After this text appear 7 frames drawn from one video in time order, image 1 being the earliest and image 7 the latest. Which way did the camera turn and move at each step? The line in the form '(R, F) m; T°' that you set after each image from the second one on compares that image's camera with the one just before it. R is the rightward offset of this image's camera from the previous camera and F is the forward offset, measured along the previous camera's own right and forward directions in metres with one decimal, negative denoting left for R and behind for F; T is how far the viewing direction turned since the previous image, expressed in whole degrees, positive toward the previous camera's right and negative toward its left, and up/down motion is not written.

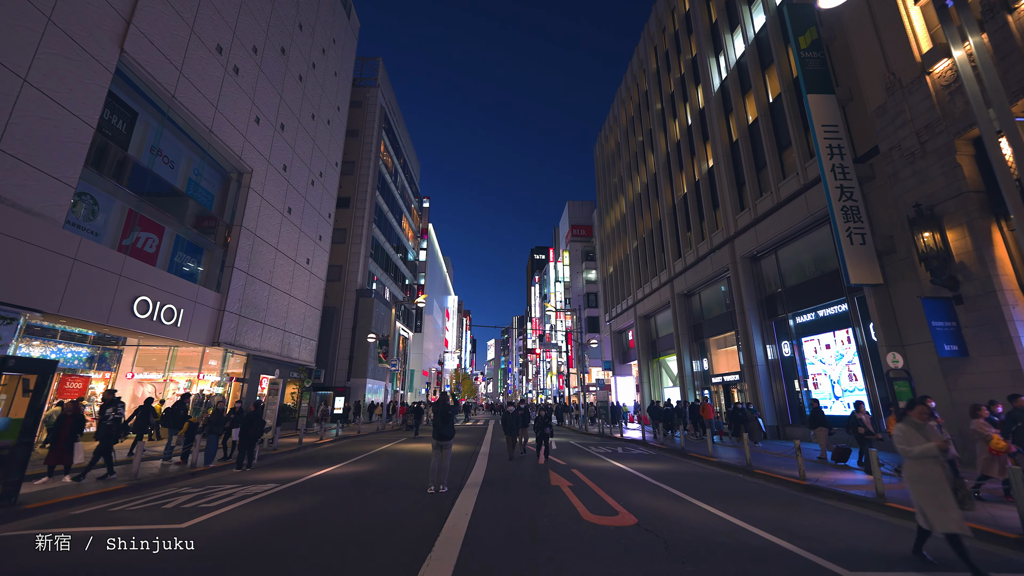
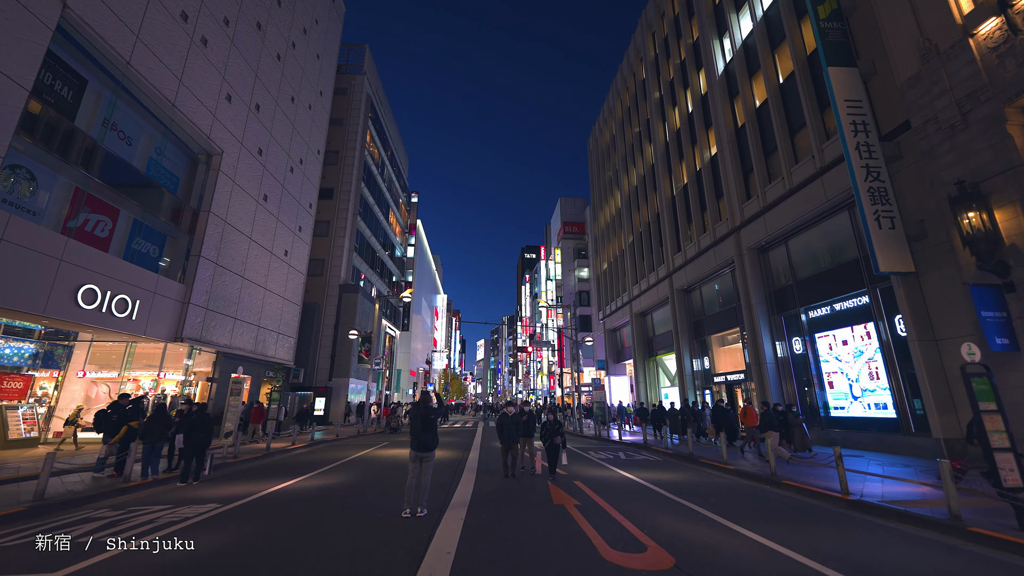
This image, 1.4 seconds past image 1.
(-0.1, +1.6) m; +1°
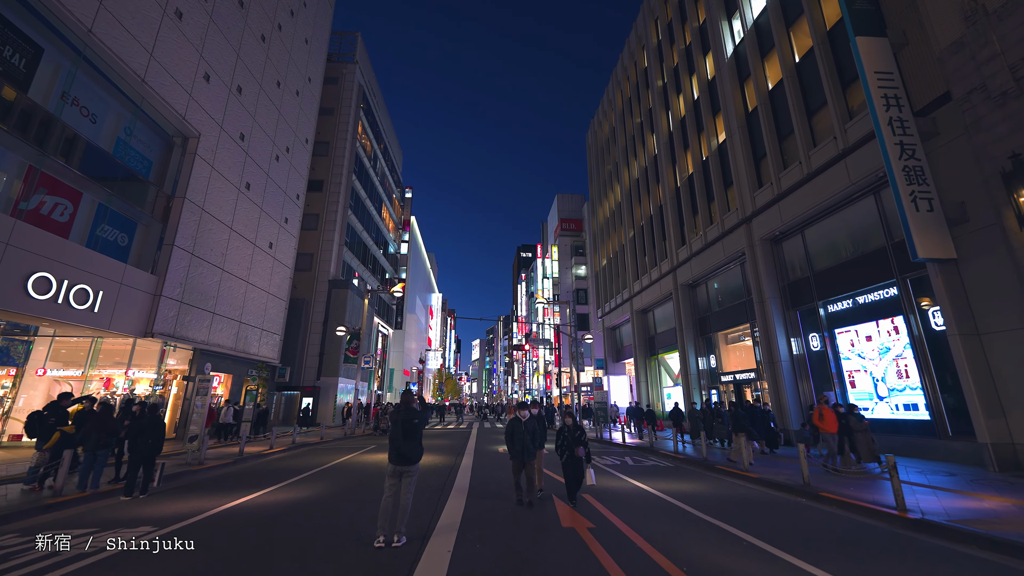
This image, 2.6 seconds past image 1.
(-0.1, +1.3) m; +1°
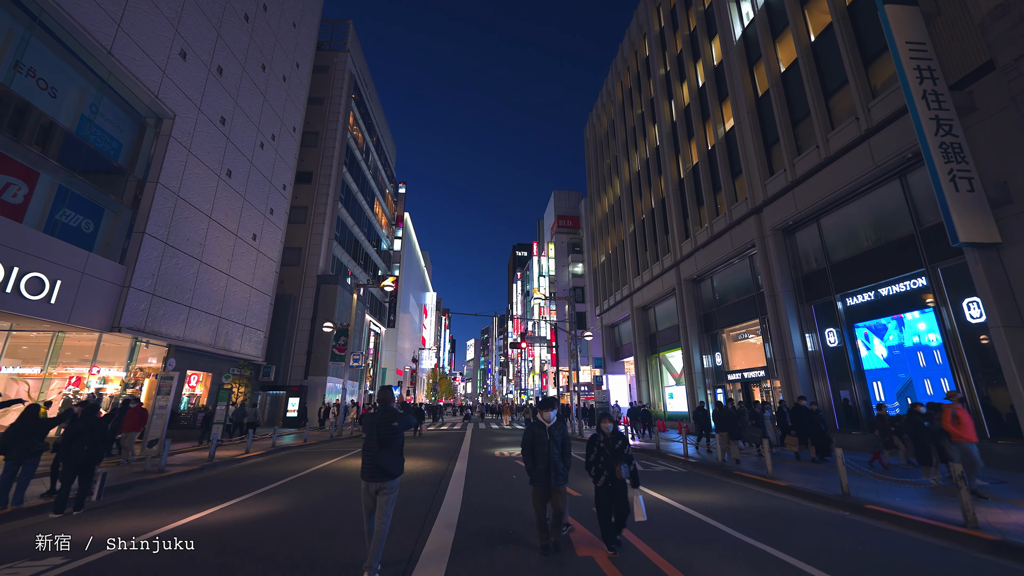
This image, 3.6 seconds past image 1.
(-0.1, +1.2) m; +1°
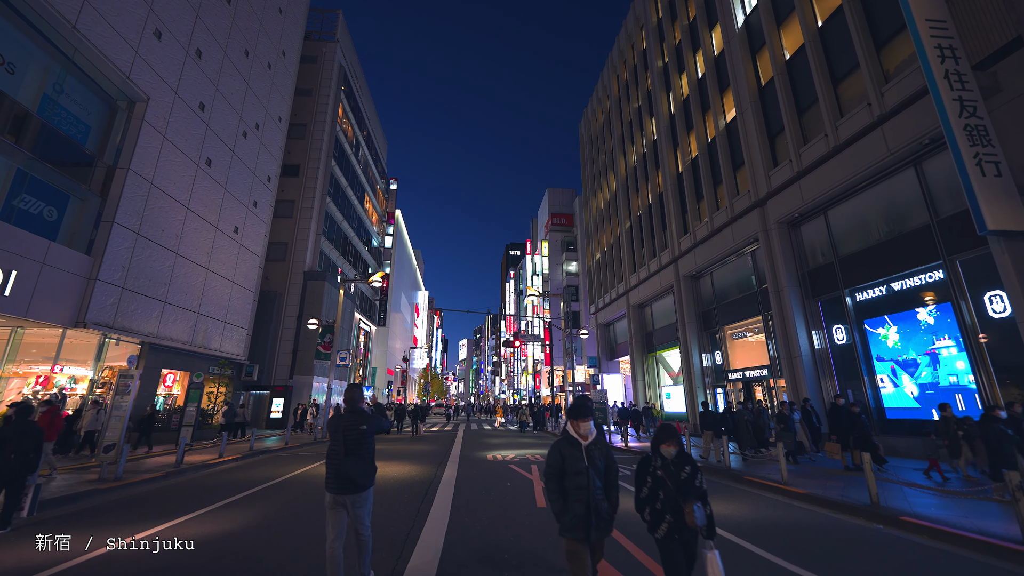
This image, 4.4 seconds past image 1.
(0.0, +0.9) m; +1°
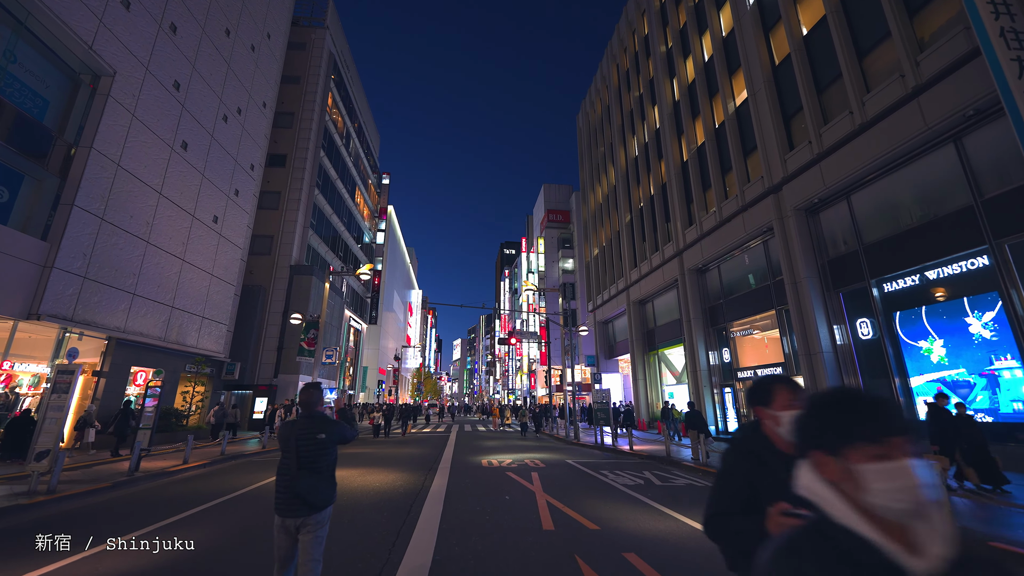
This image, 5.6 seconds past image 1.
(-0.1, +1.3) m; +1°
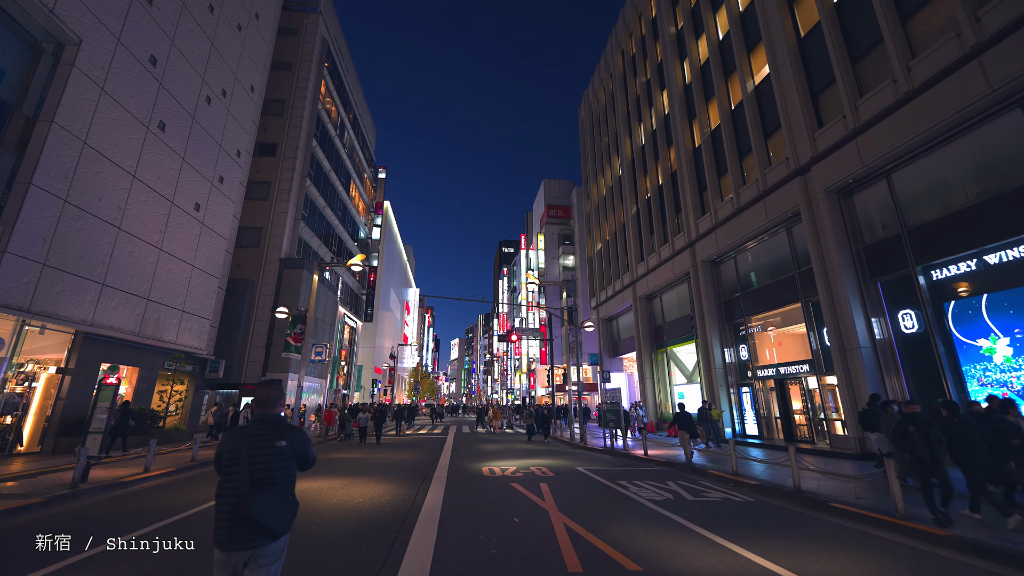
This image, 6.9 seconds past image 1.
(-0.2, +1.4) m; 0°
